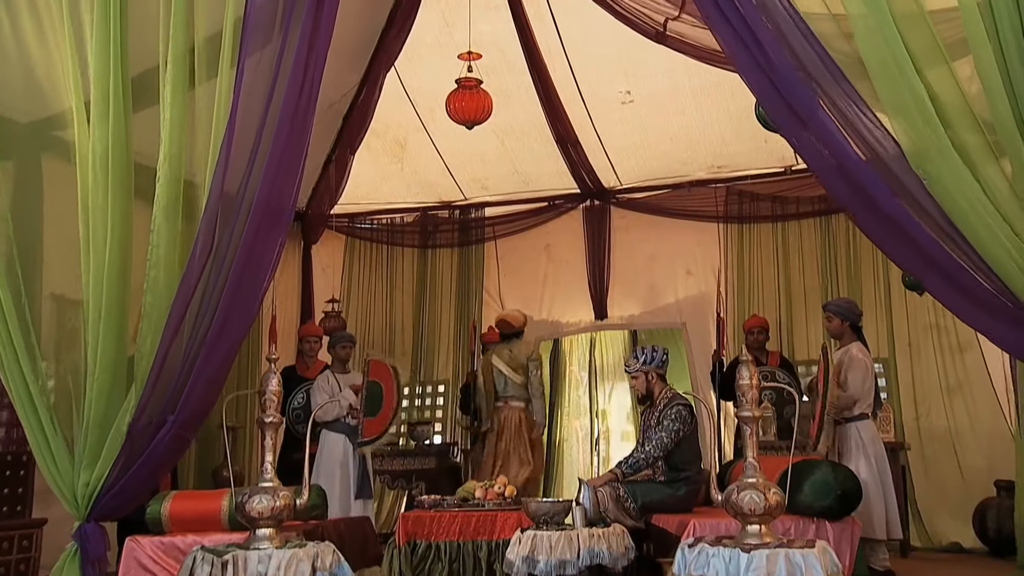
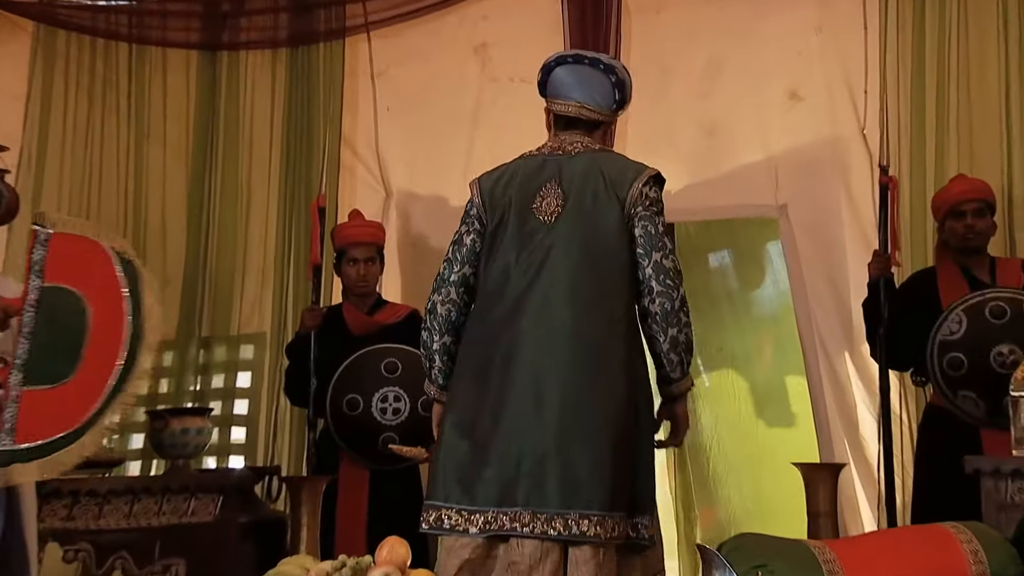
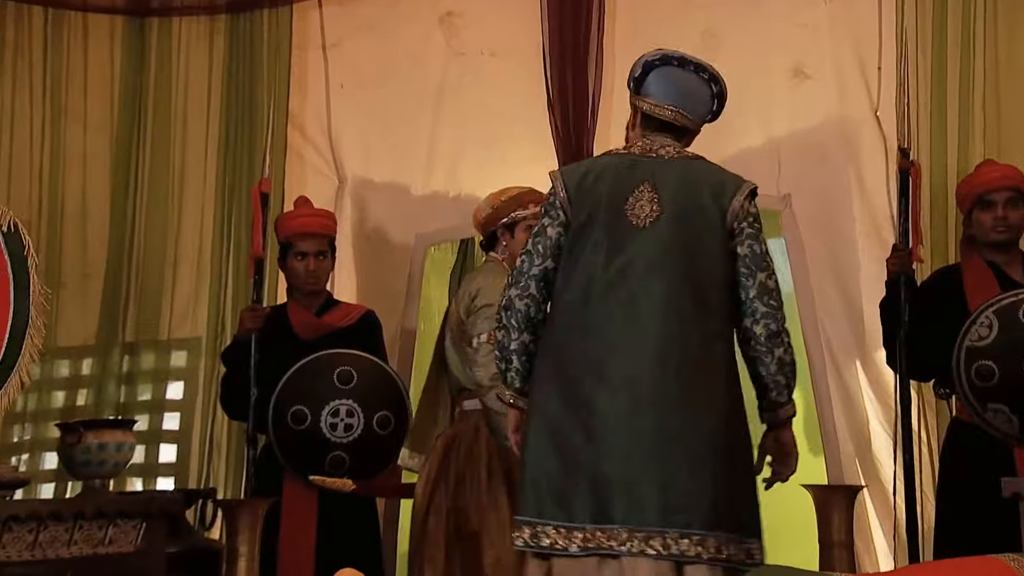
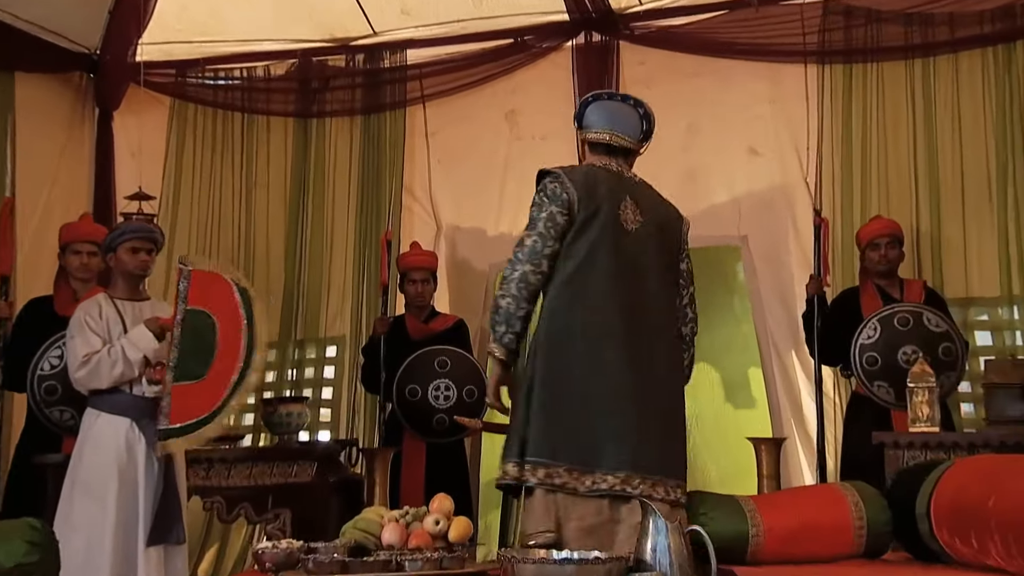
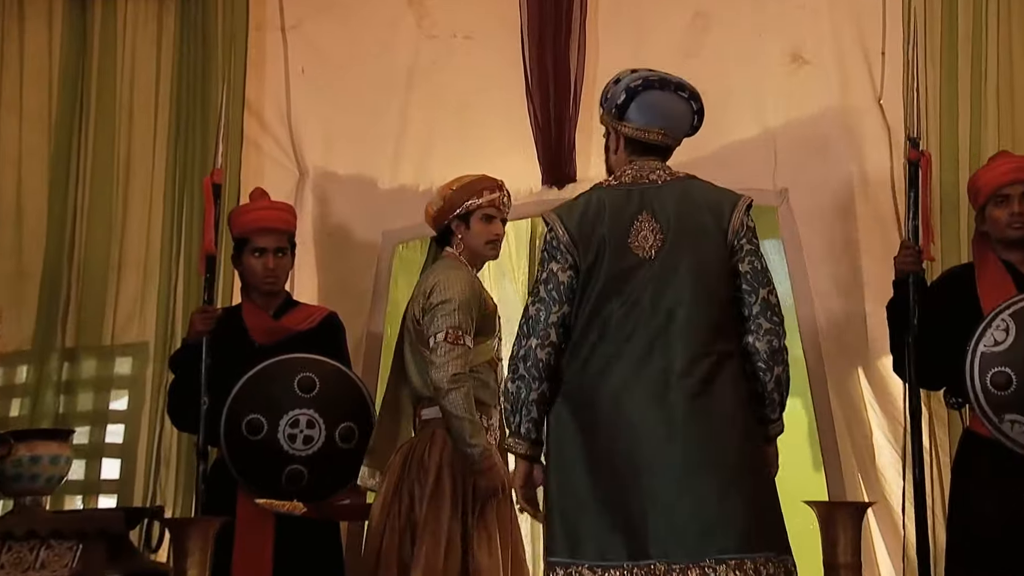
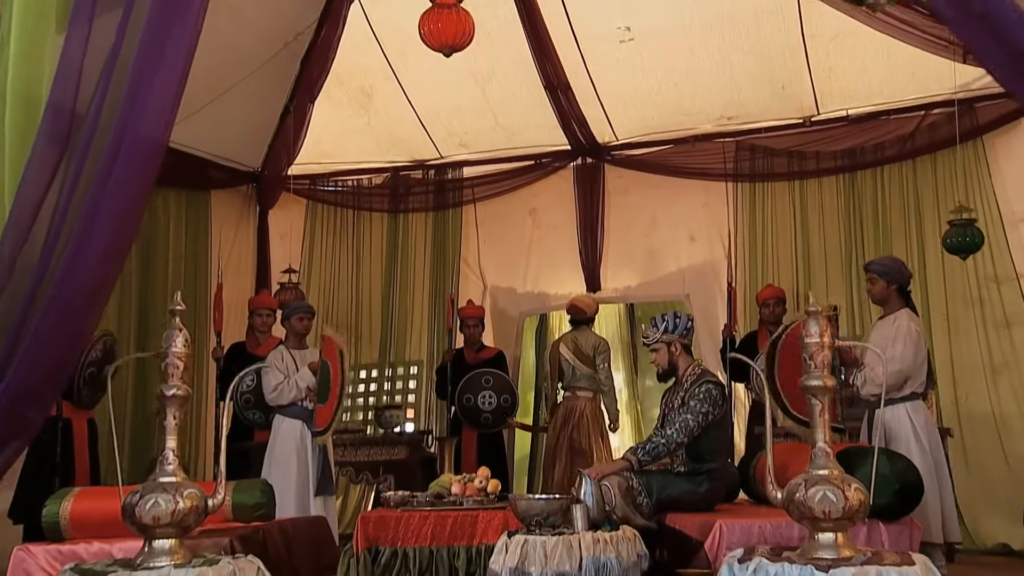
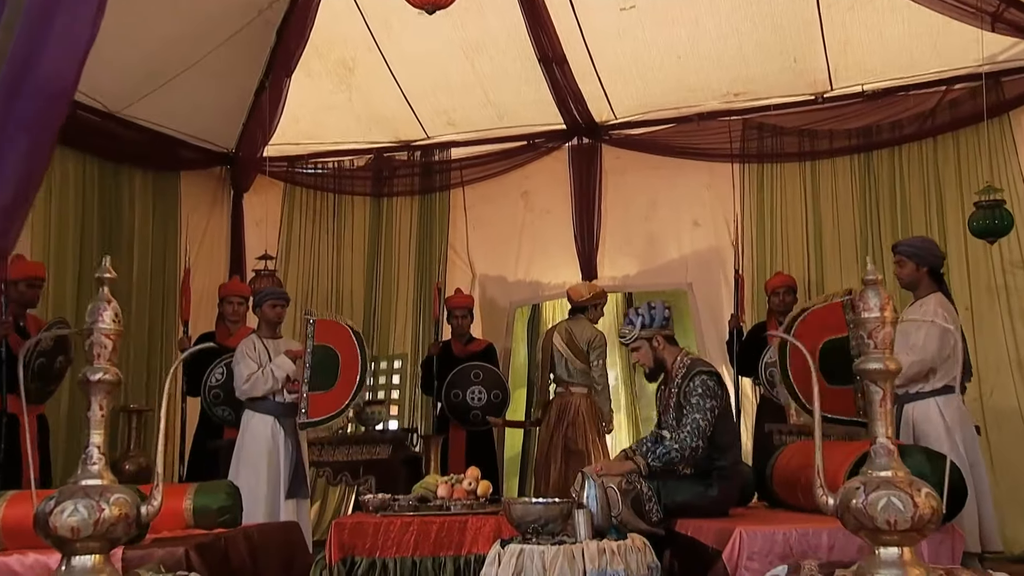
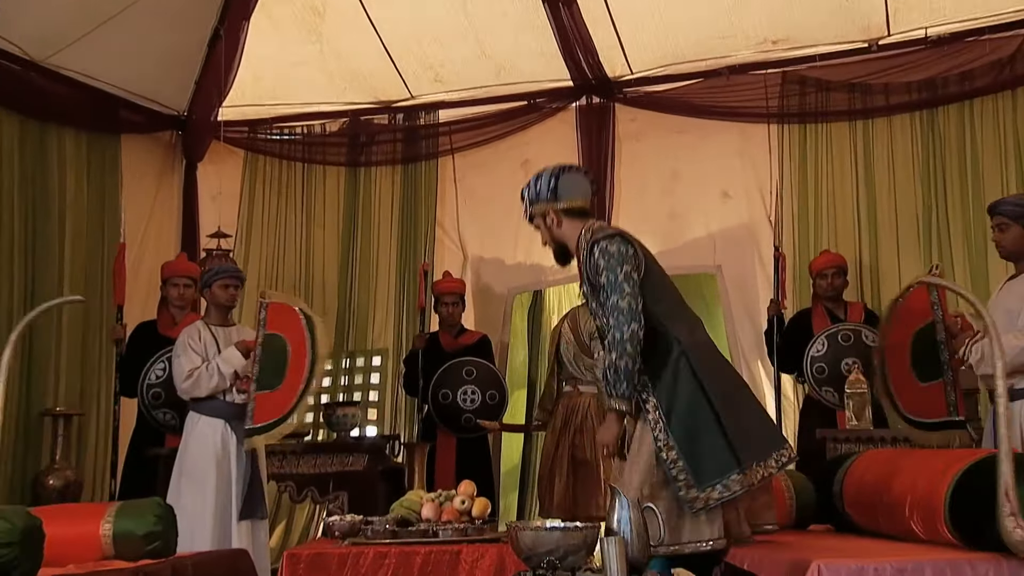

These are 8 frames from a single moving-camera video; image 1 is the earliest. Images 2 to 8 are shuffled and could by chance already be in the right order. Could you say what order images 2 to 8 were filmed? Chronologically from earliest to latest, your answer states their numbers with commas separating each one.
6, 7, 8, 4, 2, 3, 5
